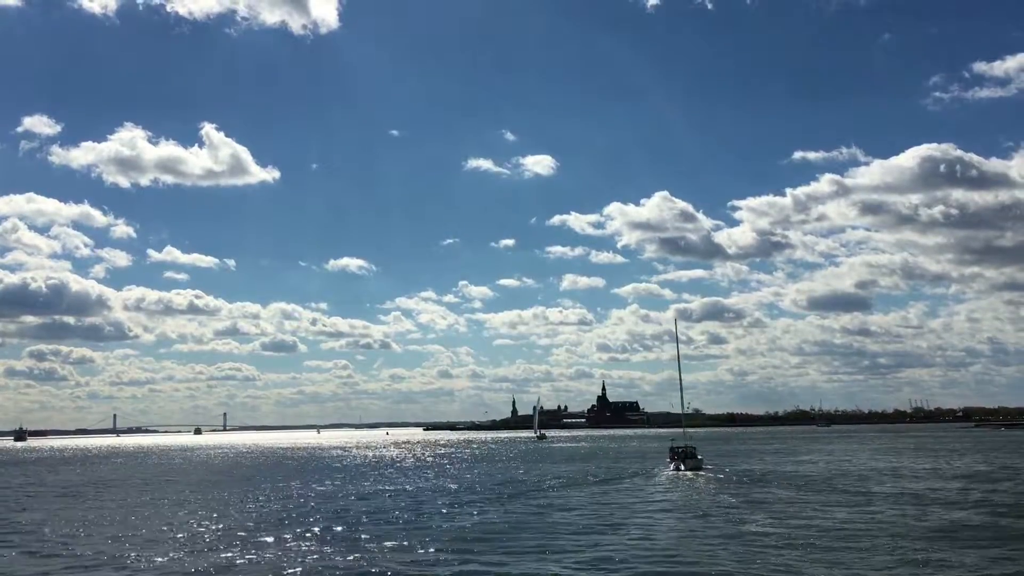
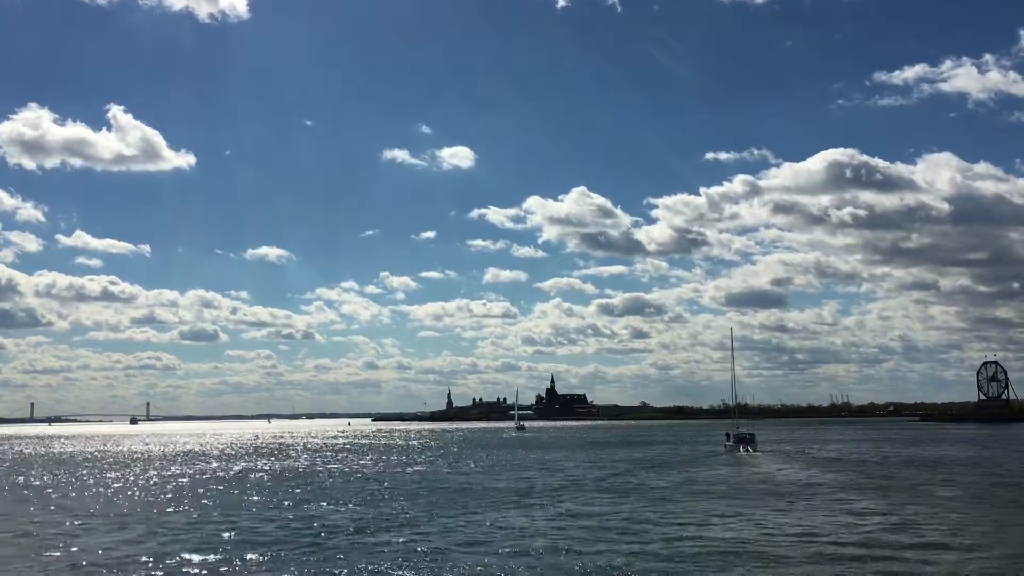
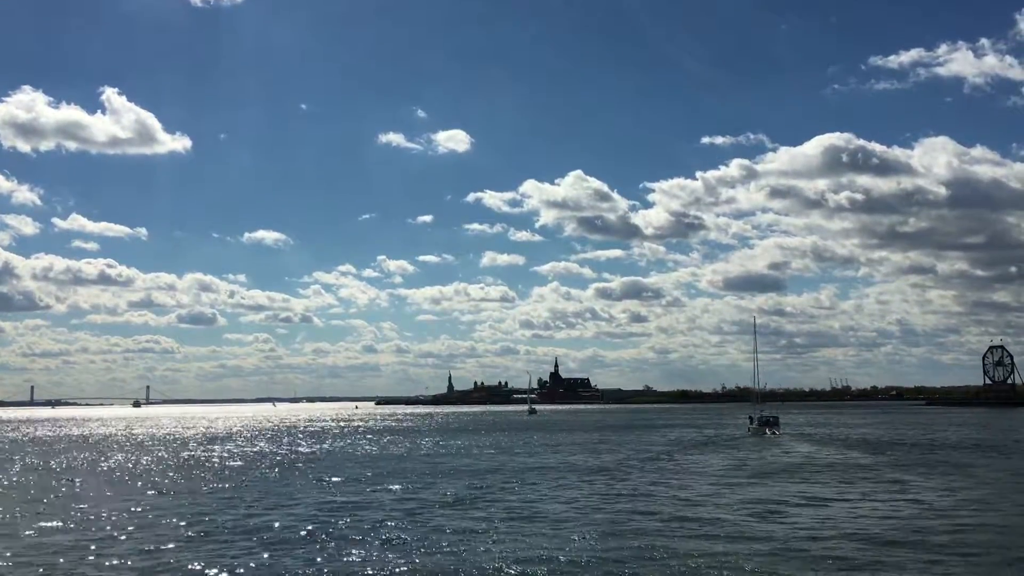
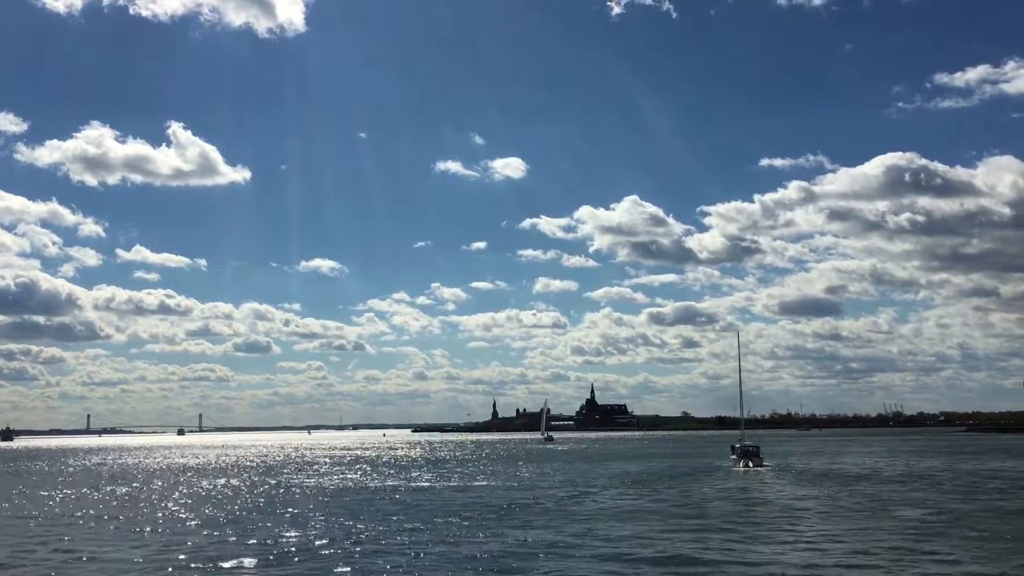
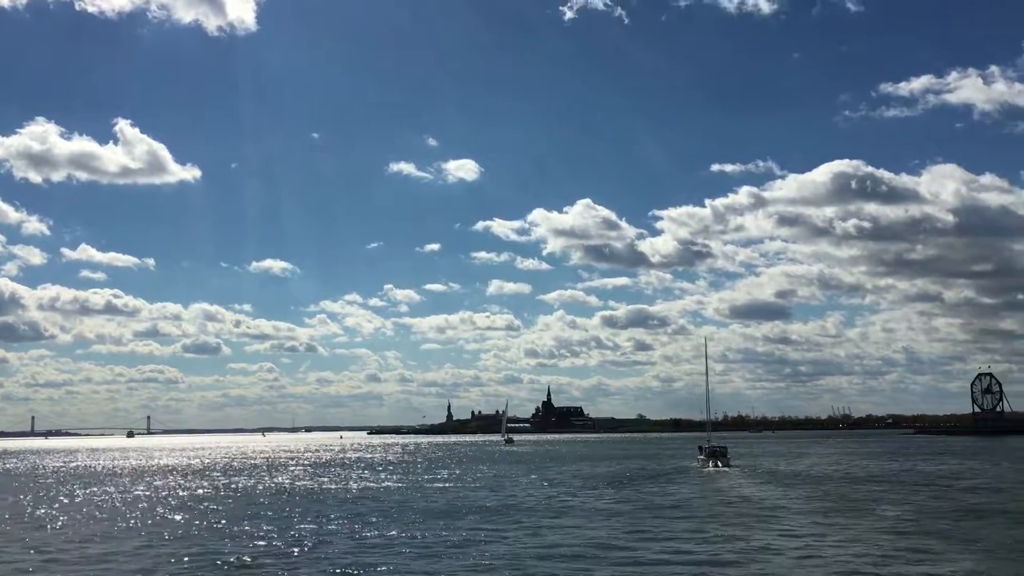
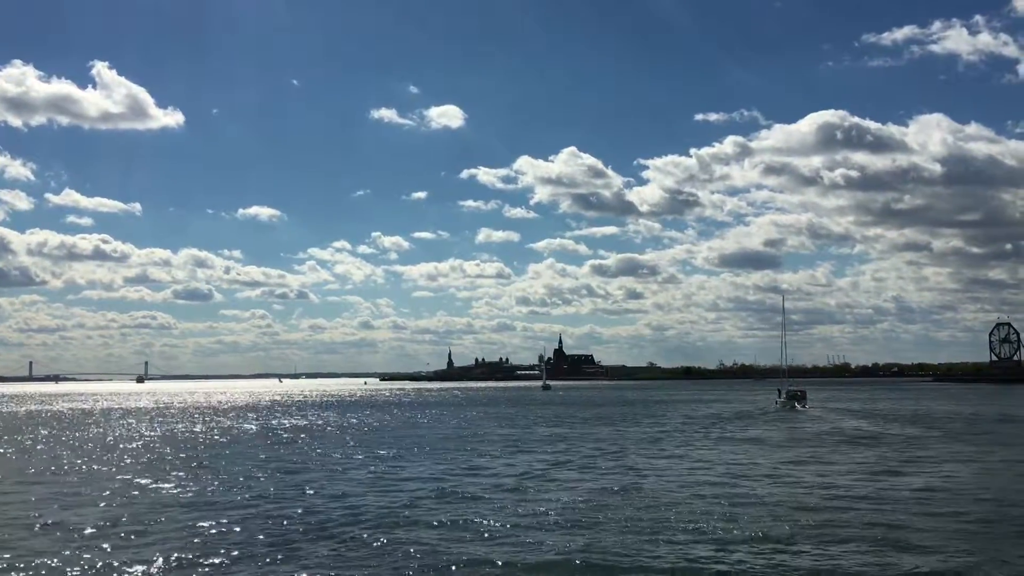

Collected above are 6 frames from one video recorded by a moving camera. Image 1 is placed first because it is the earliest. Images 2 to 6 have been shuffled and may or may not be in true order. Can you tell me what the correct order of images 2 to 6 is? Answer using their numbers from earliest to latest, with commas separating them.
4, 5, 2, 3, 6
